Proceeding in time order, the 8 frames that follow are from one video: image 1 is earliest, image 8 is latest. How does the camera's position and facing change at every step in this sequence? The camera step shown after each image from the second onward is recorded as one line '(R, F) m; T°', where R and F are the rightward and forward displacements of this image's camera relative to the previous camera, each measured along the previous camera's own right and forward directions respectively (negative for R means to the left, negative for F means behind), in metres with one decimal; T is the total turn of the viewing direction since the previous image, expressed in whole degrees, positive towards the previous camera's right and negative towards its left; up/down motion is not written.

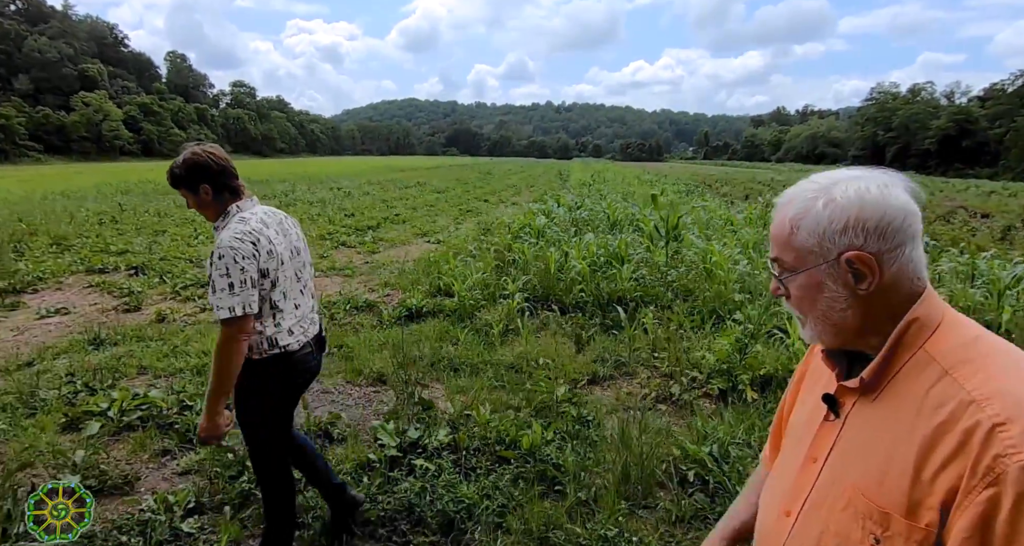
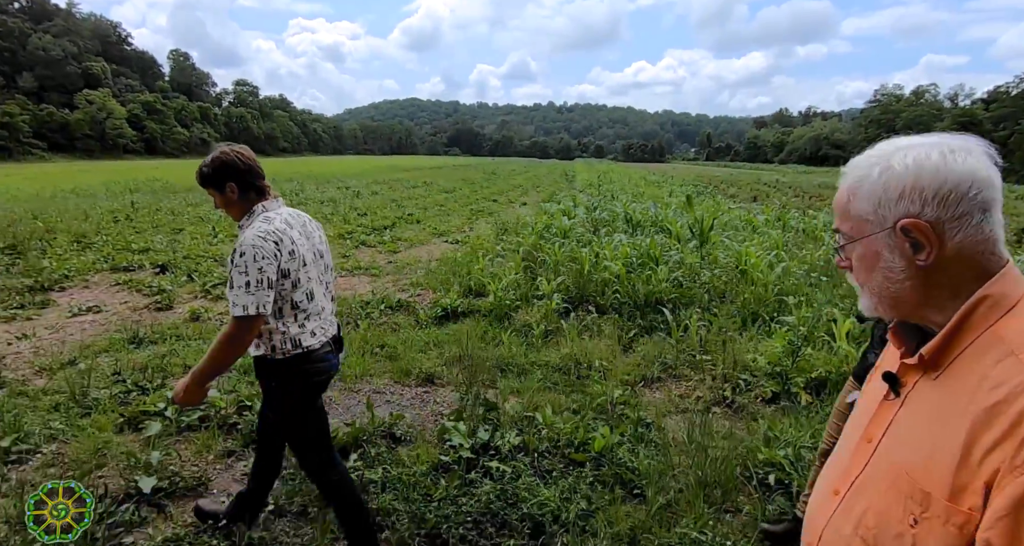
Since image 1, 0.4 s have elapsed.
(-0.4, 0.0) m; 0°
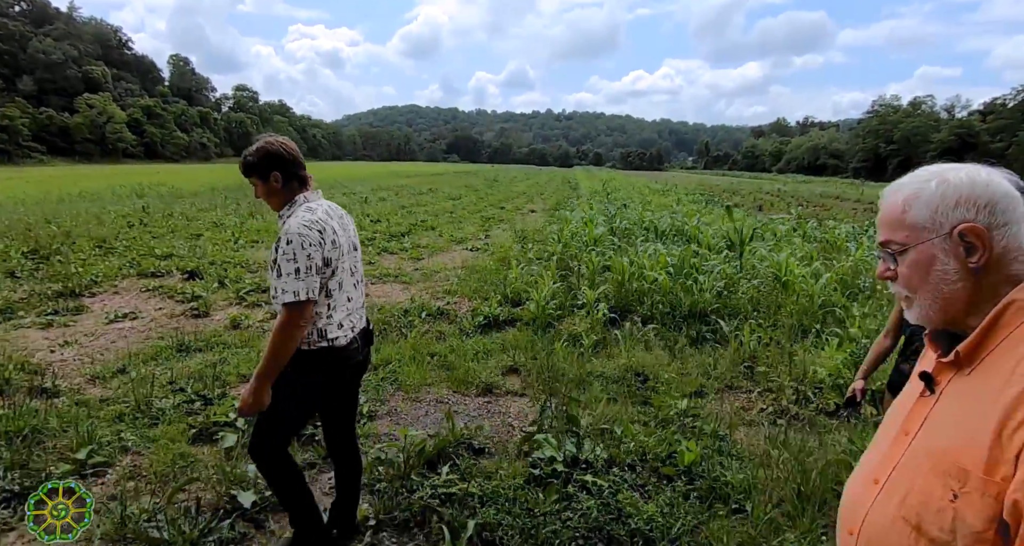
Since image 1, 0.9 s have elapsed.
(-0.5, 0.0) m; 0°
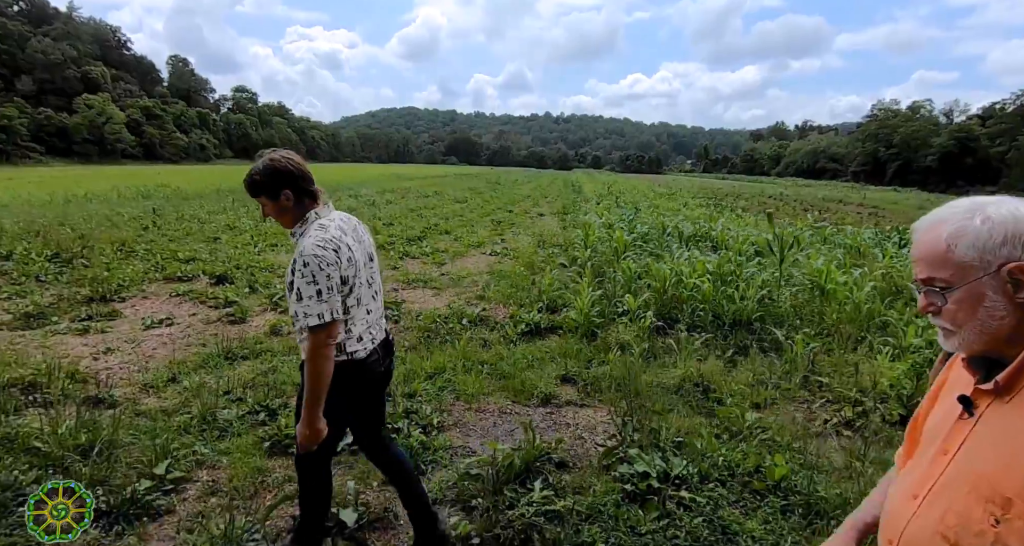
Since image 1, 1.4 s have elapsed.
(-0.5, +0.1) m; 0°
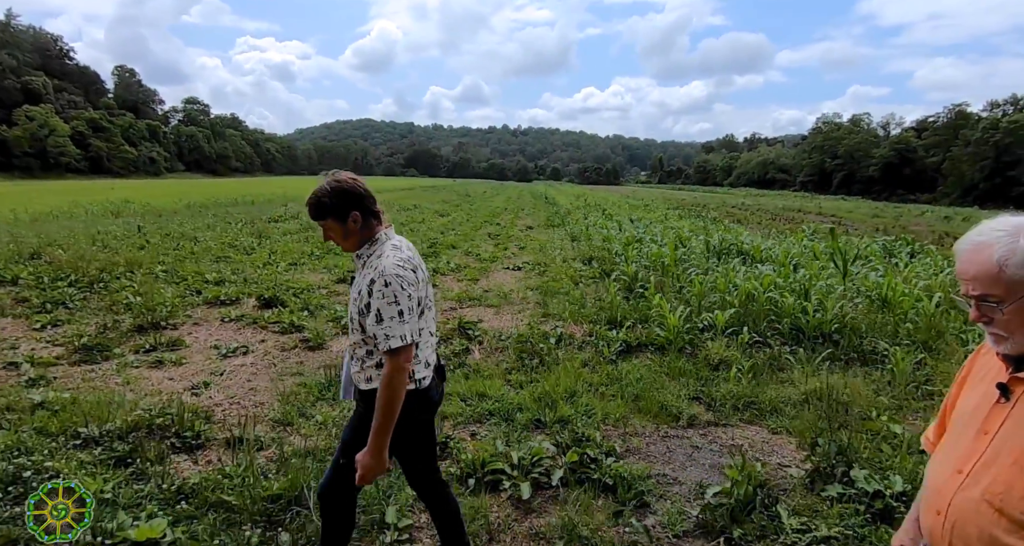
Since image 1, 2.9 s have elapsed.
(-1.4, +0.1) m; +5°
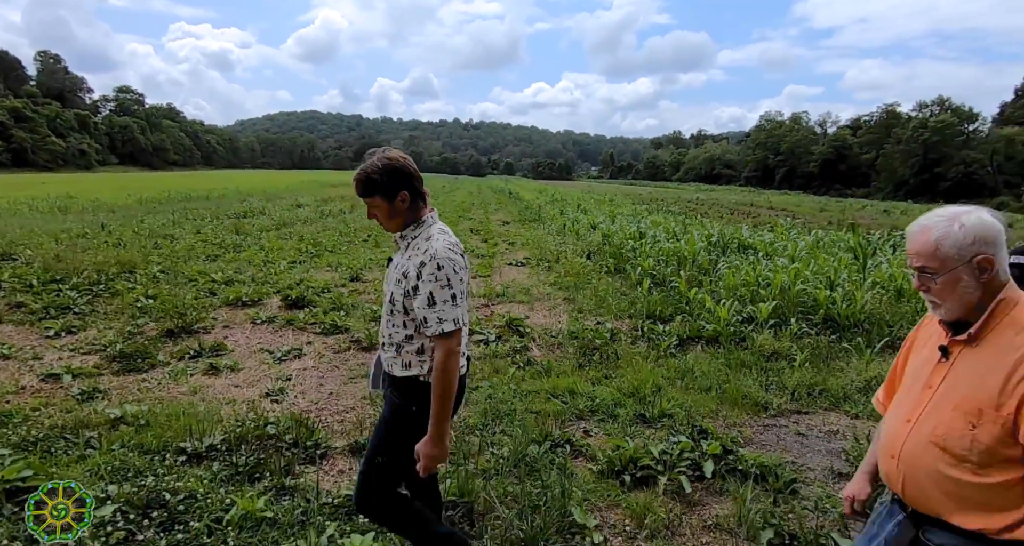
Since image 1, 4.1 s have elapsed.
(-1.1, +0.1) m; +5°
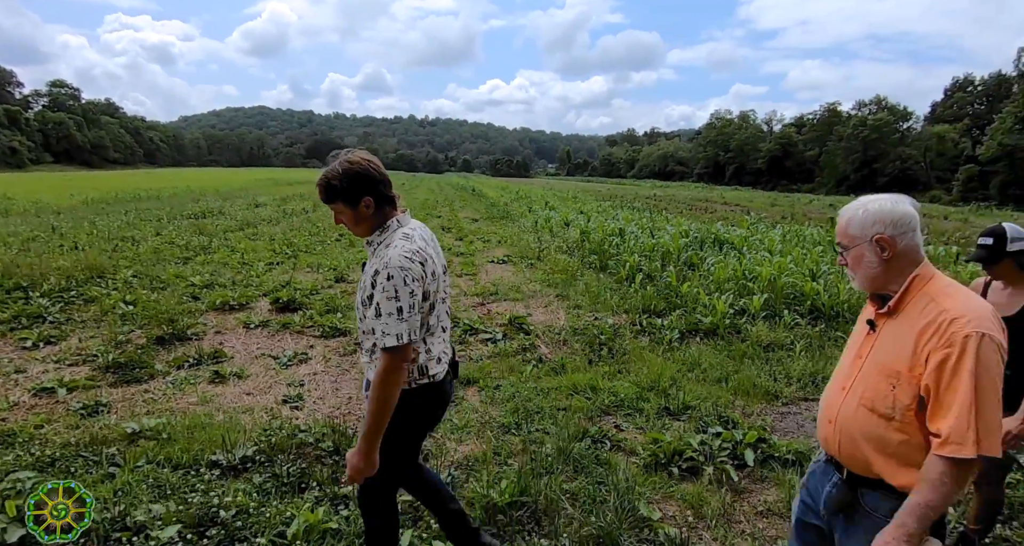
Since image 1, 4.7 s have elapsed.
(-0.5, 0.0) m; +4°
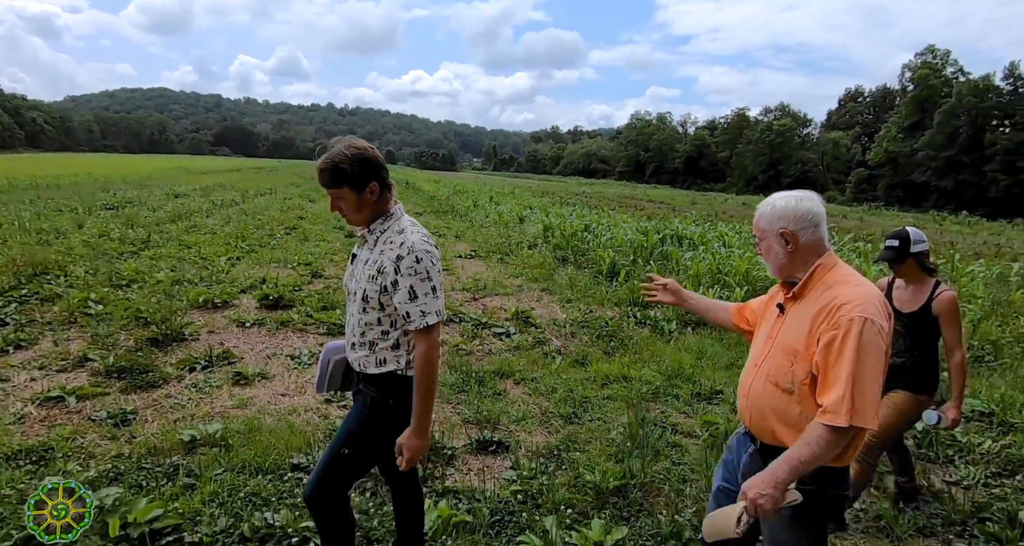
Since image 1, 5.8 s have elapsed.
(-1.0, 0.0) m; +8°
